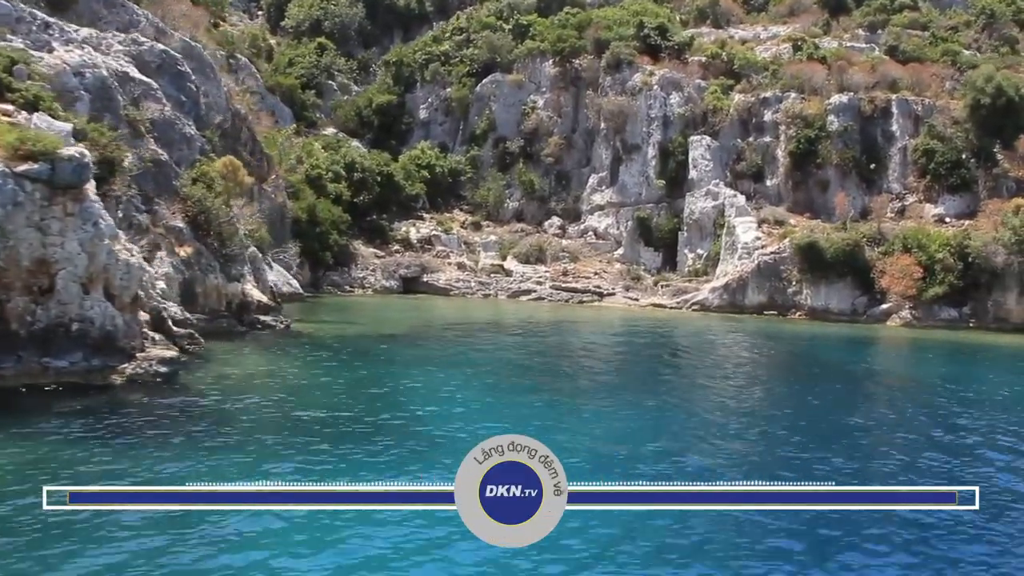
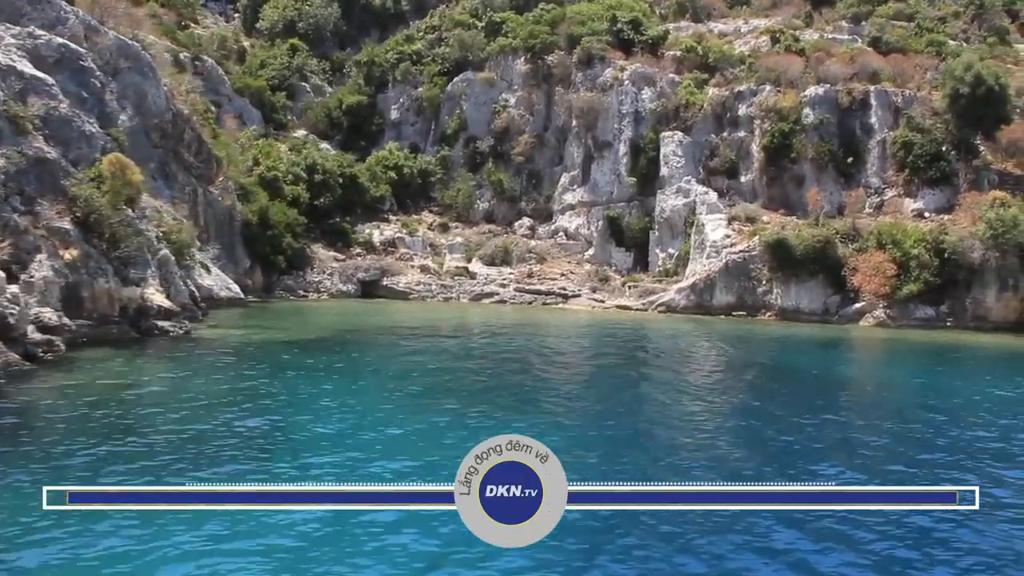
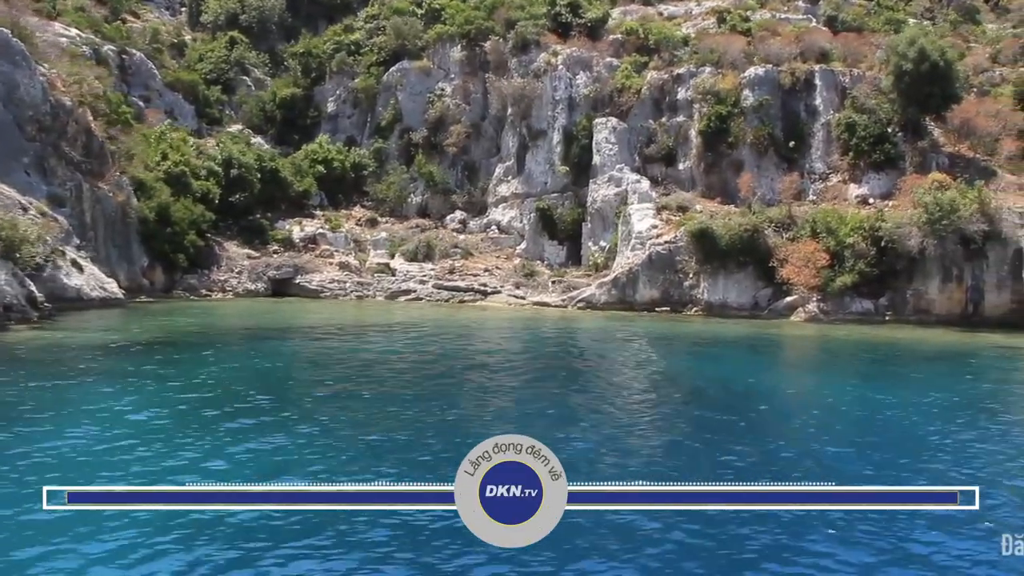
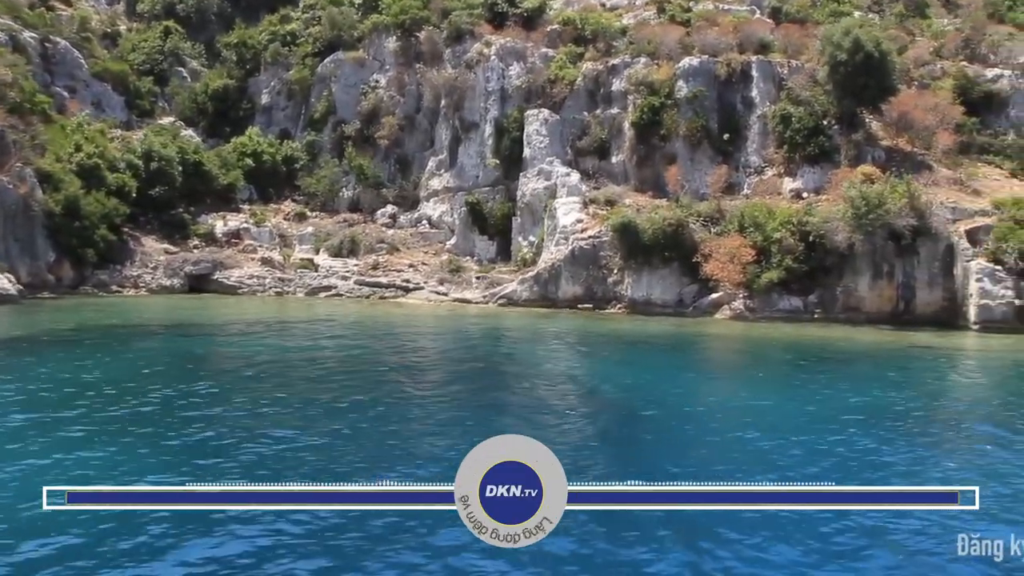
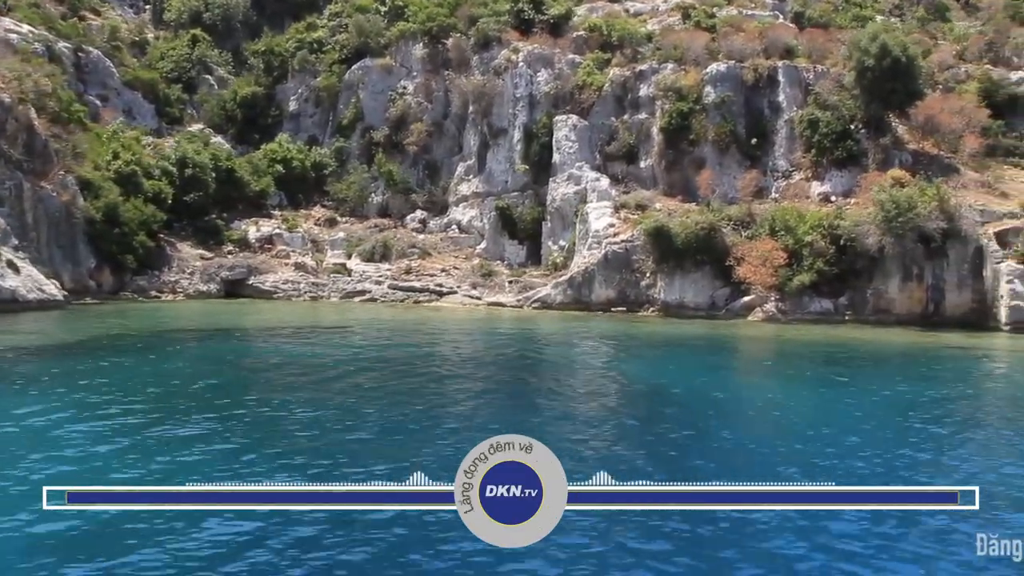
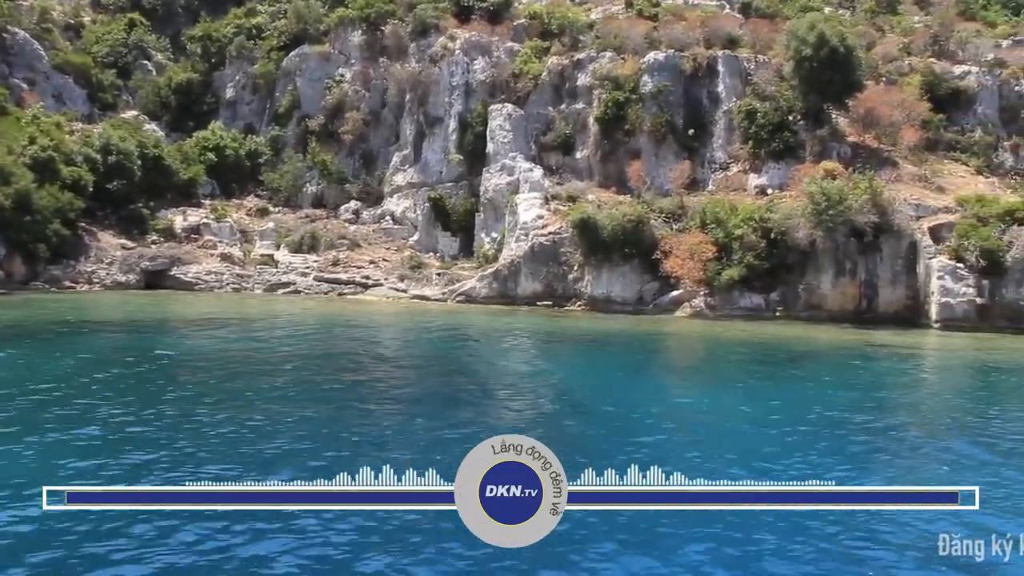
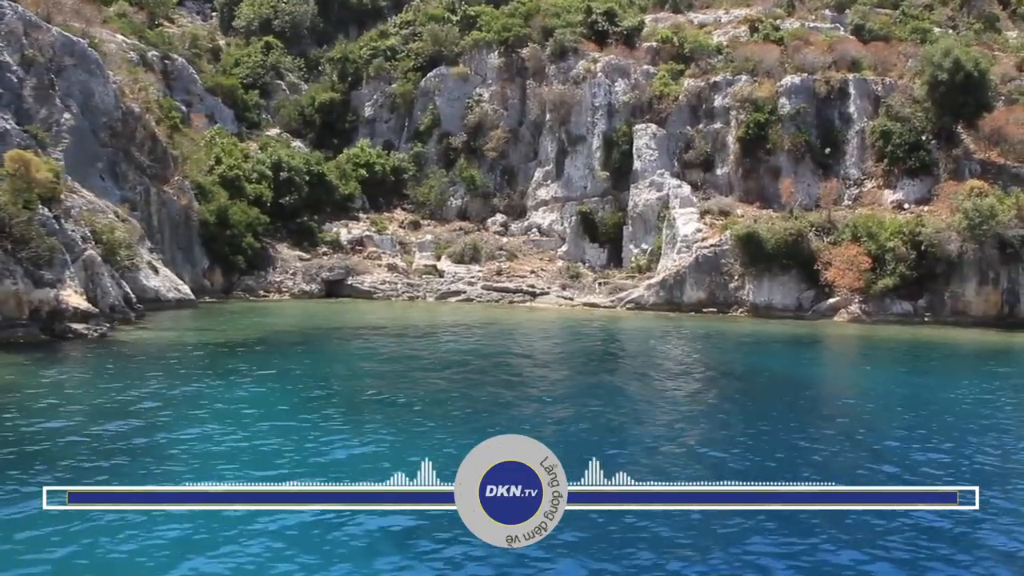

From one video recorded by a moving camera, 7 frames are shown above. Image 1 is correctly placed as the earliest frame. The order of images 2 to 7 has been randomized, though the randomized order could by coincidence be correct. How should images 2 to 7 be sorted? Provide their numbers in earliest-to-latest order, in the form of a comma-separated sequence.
2, 7, 3, 5, 4, 6
